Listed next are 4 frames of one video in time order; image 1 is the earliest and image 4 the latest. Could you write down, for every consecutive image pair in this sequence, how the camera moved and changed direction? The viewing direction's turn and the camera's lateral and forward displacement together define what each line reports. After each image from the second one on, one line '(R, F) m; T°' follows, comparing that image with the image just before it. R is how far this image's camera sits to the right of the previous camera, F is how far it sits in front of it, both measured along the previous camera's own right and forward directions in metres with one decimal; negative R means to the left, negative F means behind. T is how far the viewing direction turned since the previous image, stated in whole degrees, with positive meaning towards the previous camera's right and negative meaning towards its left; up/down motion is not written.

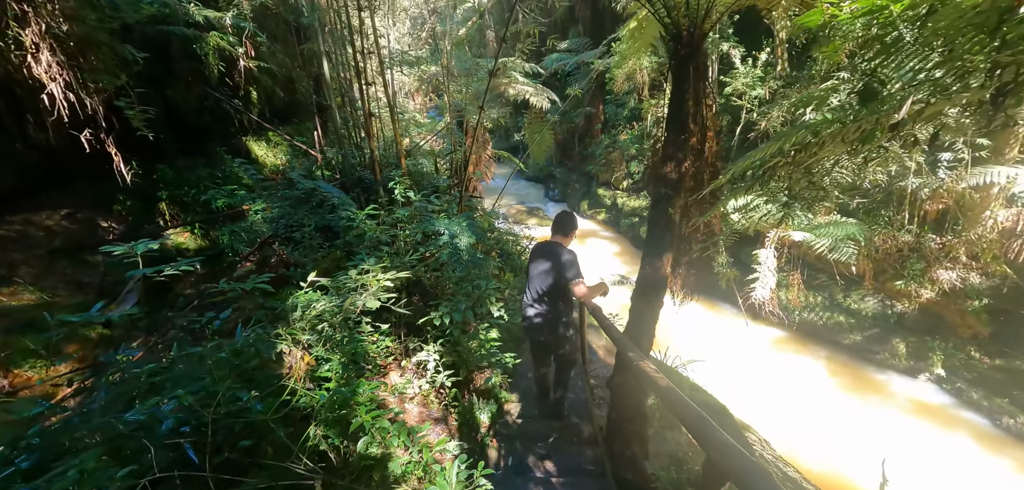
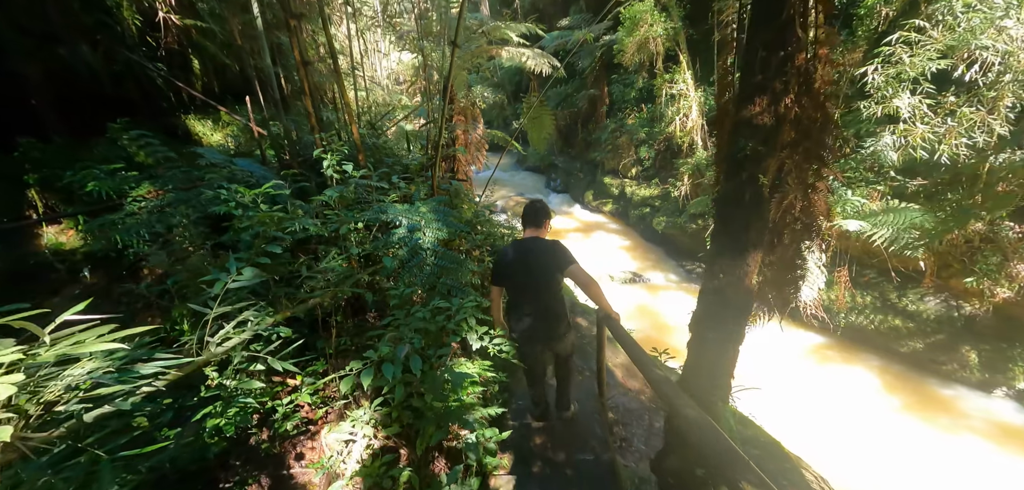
(+0.1, +0.8) m; 0°
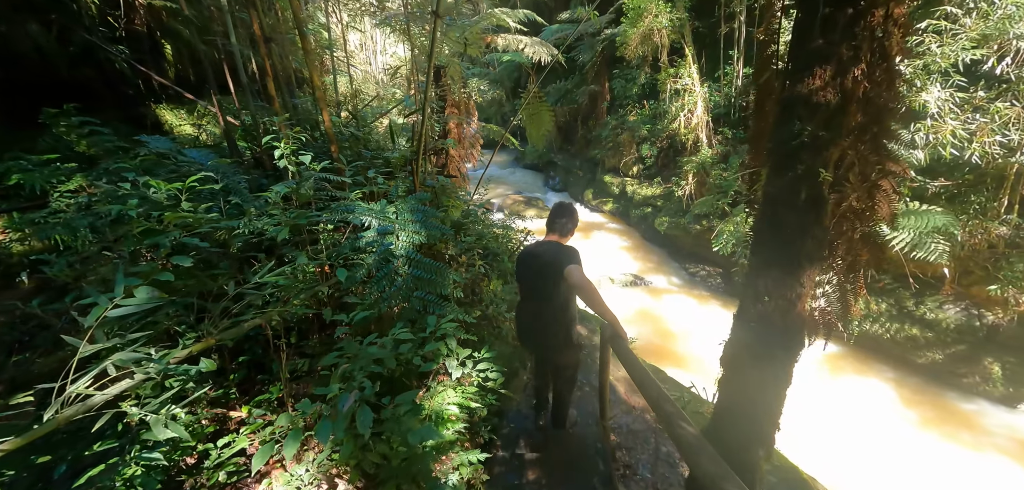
(0.0, +0.3) m; 0°
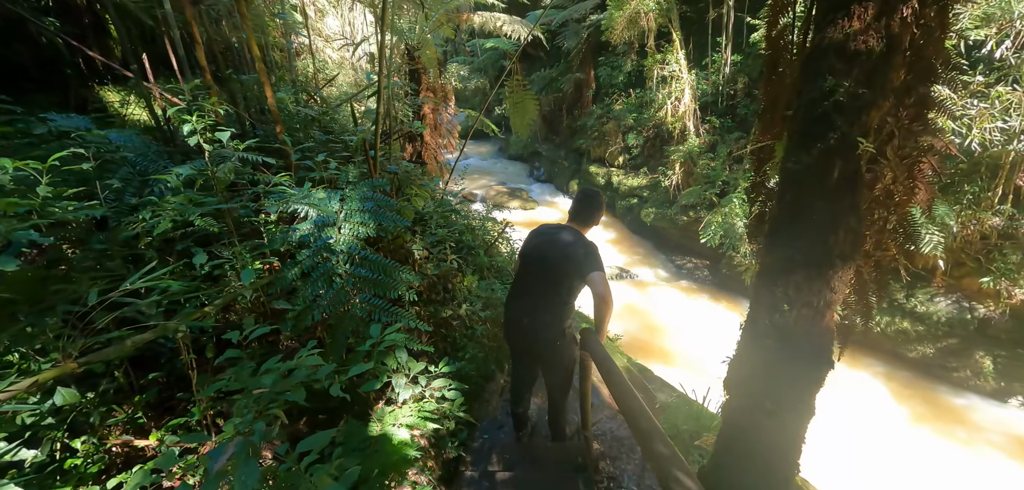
(+0.1, +0.2) m; +2°
